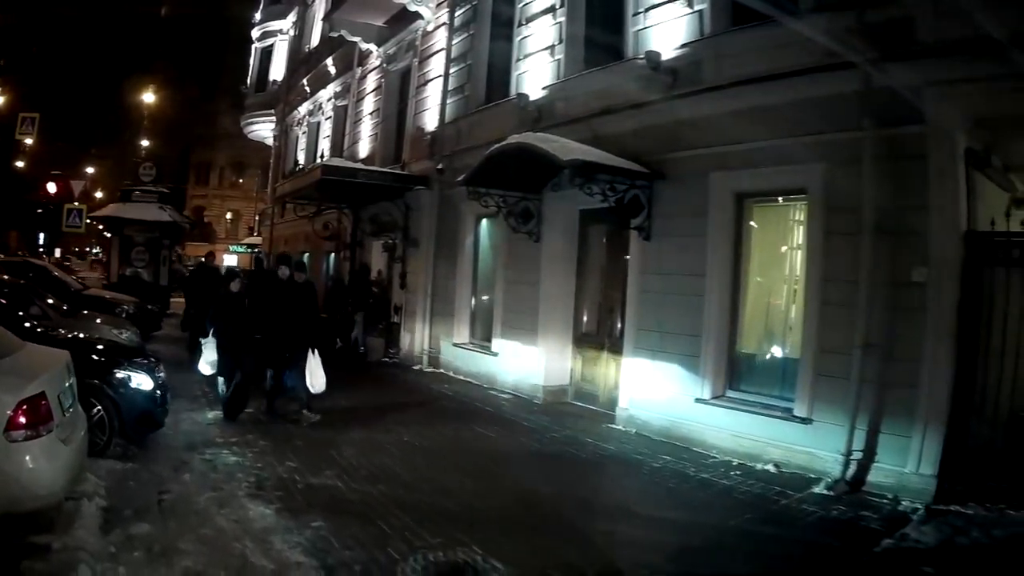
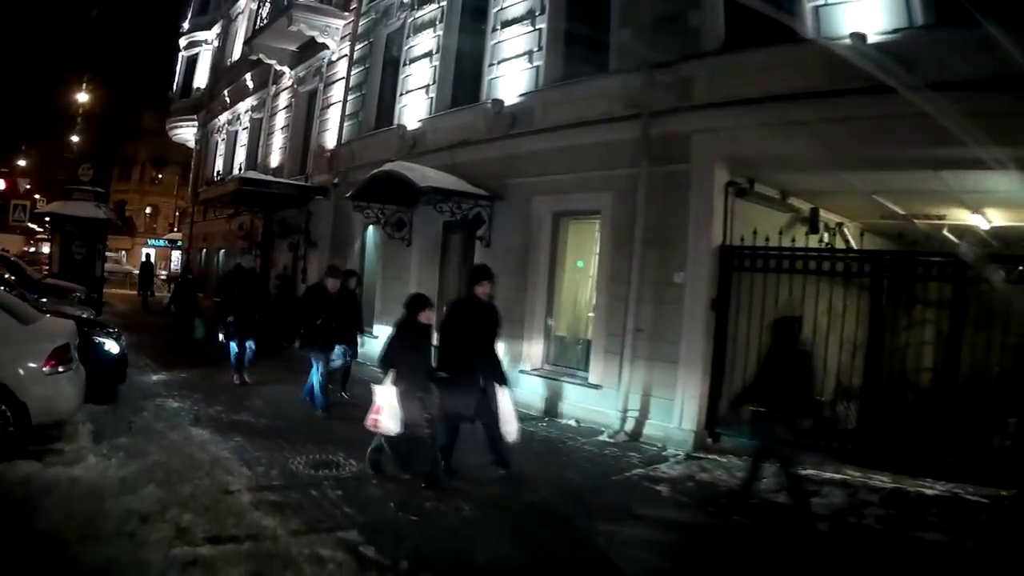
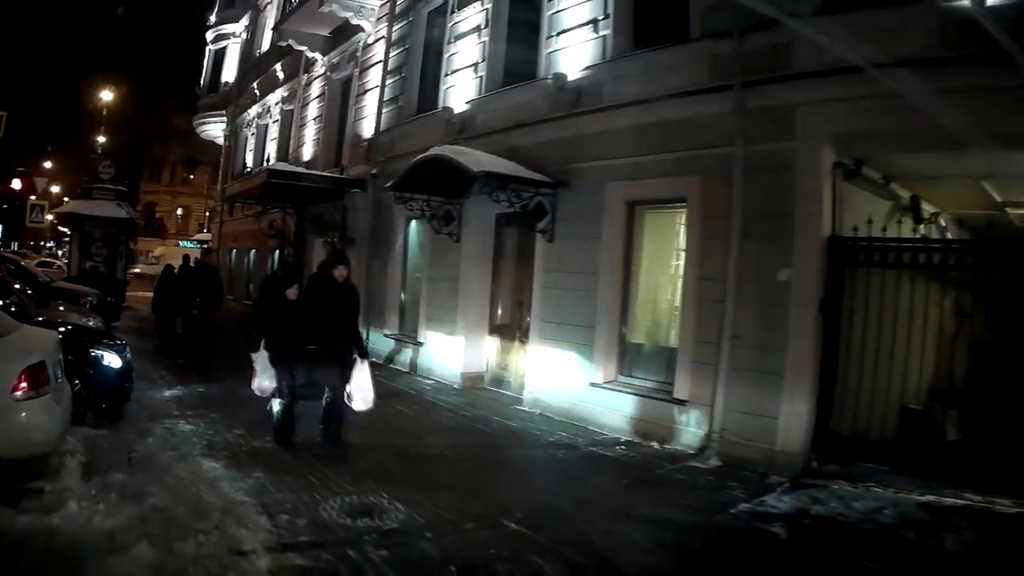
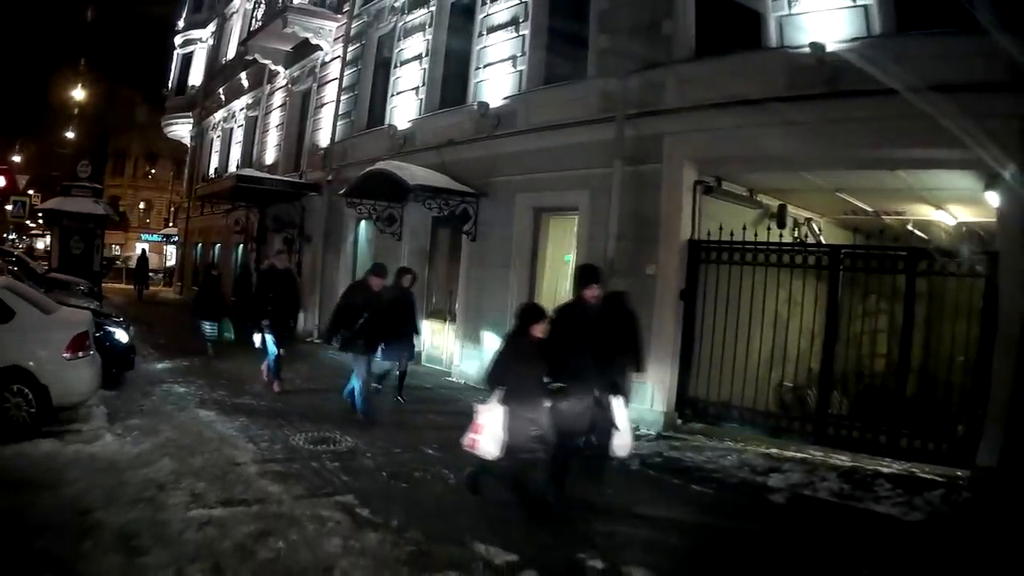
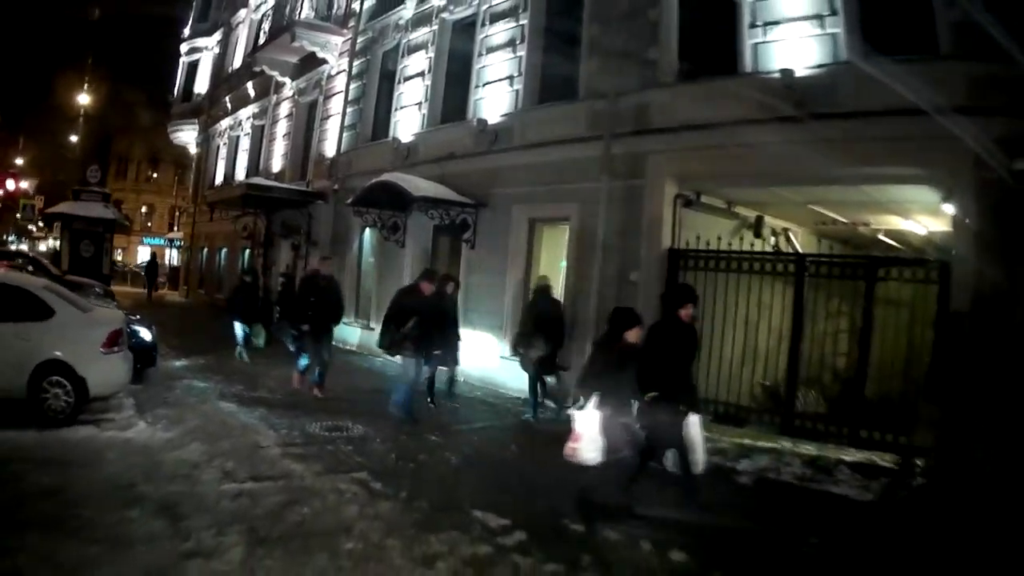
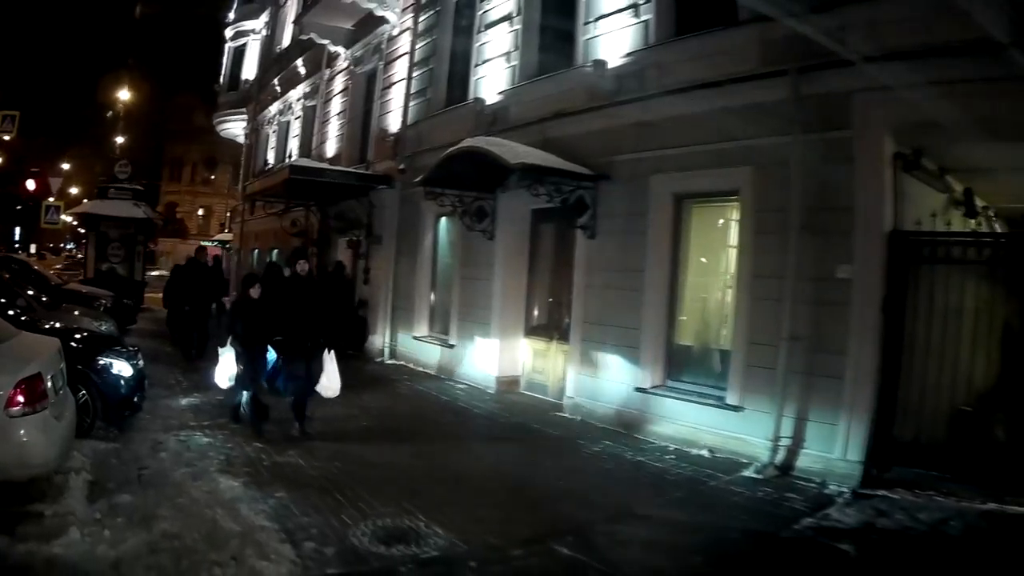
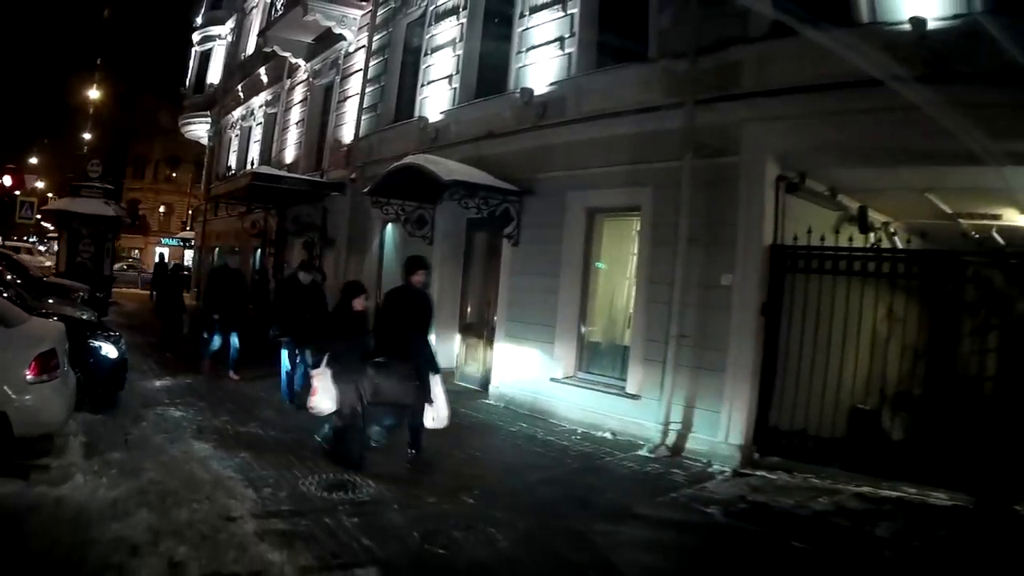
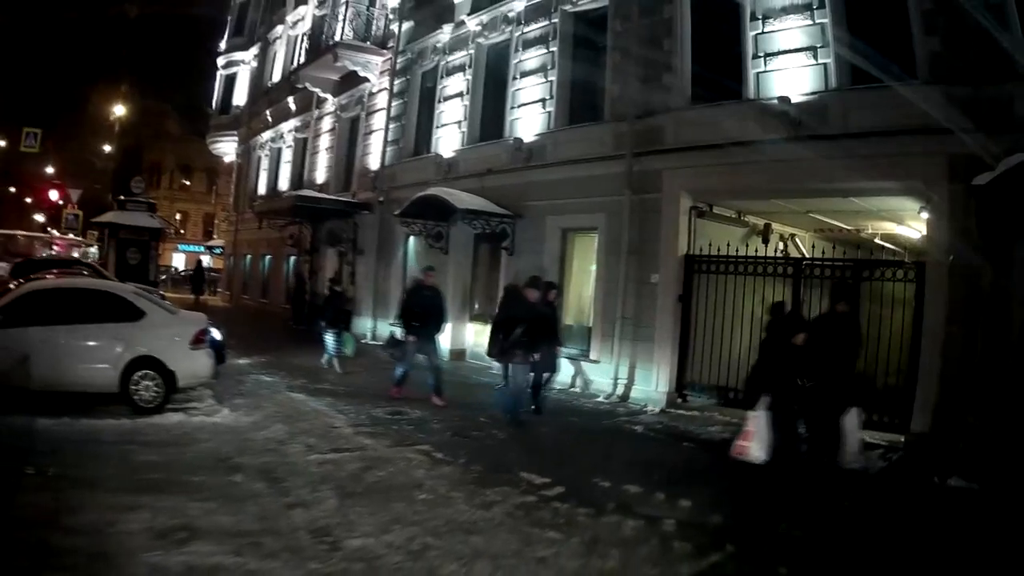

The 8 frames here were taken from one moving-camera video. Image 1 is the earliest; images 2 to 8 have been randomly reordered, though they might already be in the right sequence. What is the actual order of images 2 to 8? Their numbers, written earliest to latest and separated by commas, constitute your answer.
6, 3, 7, 2, 4, 5, 8
